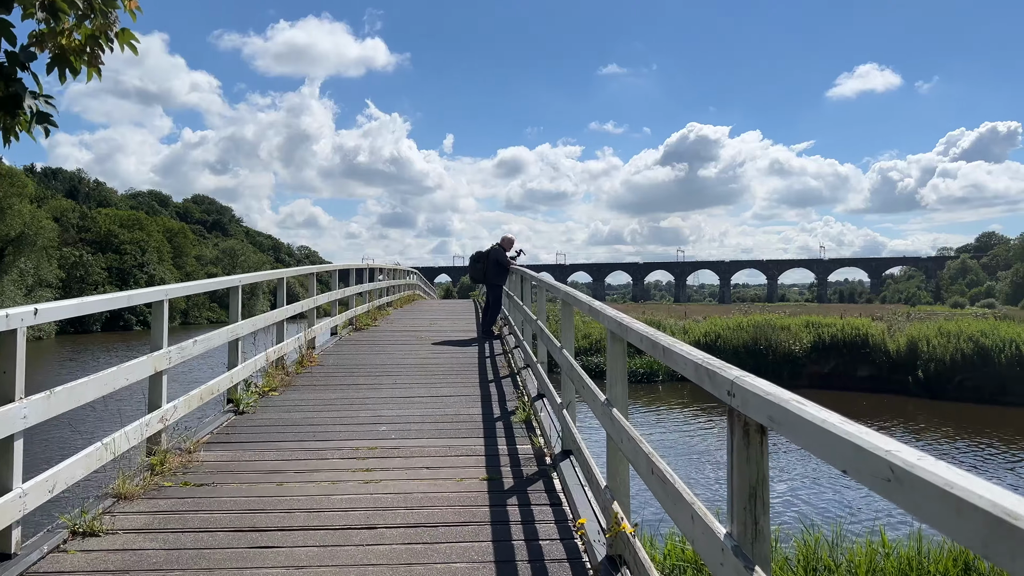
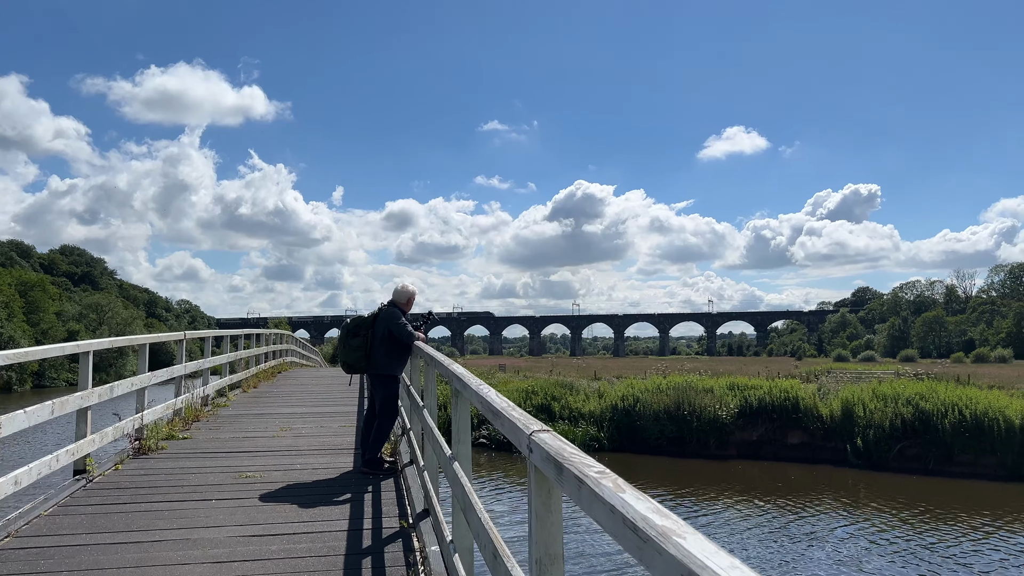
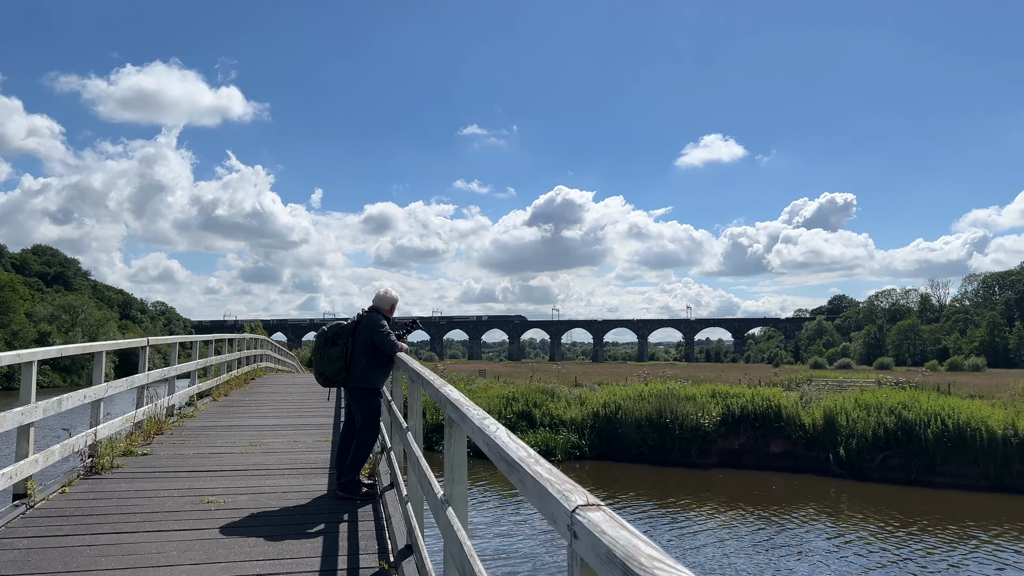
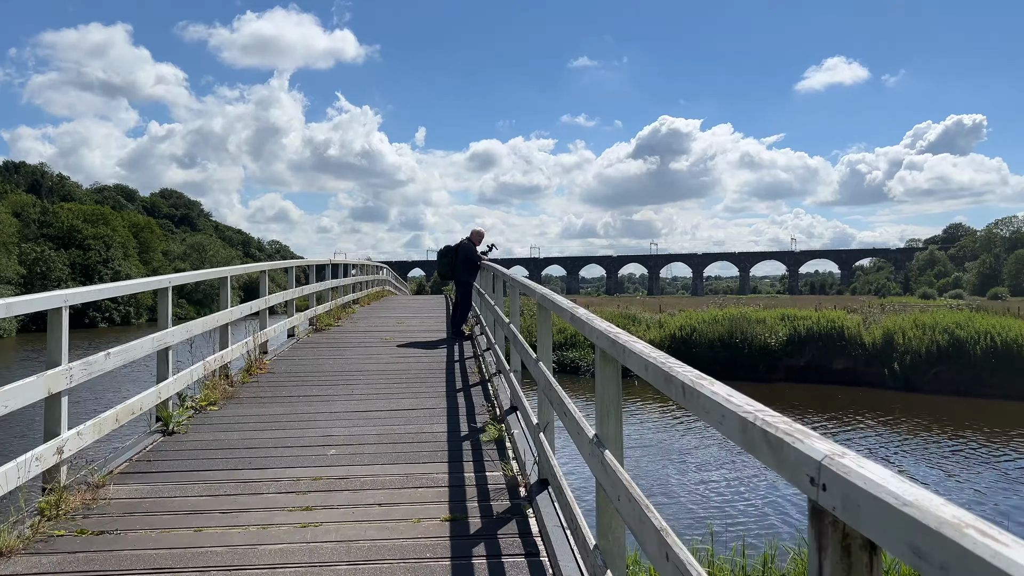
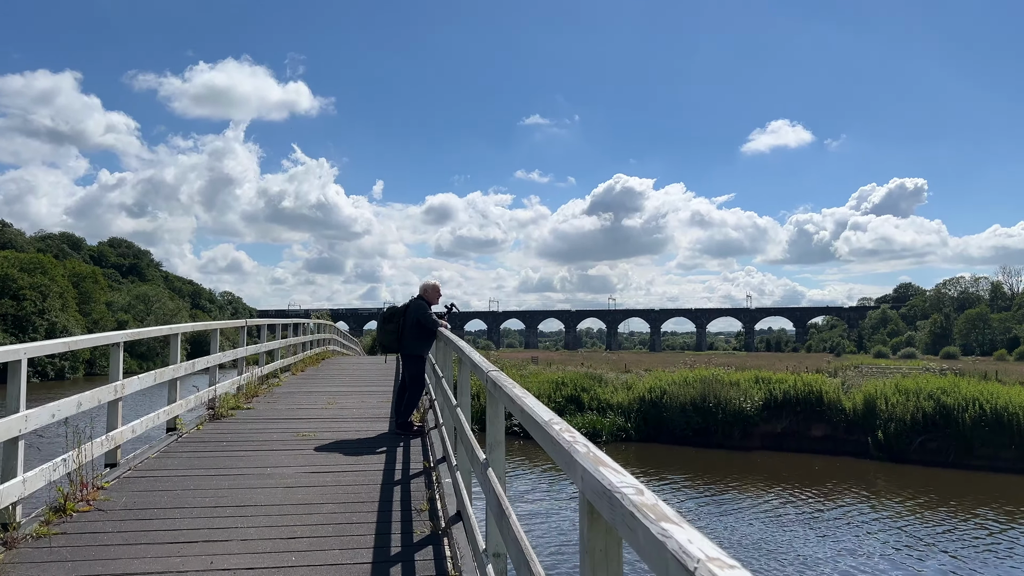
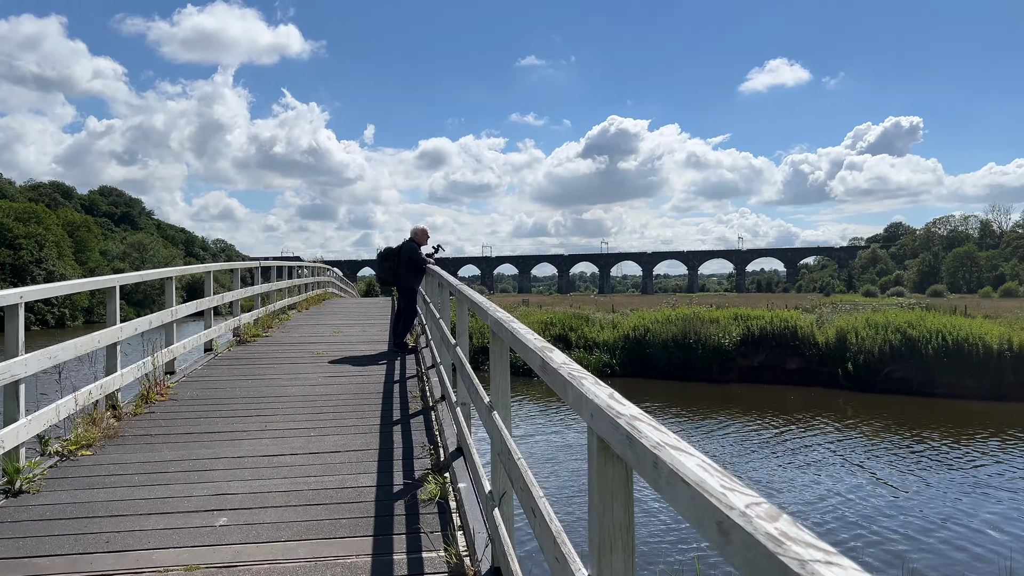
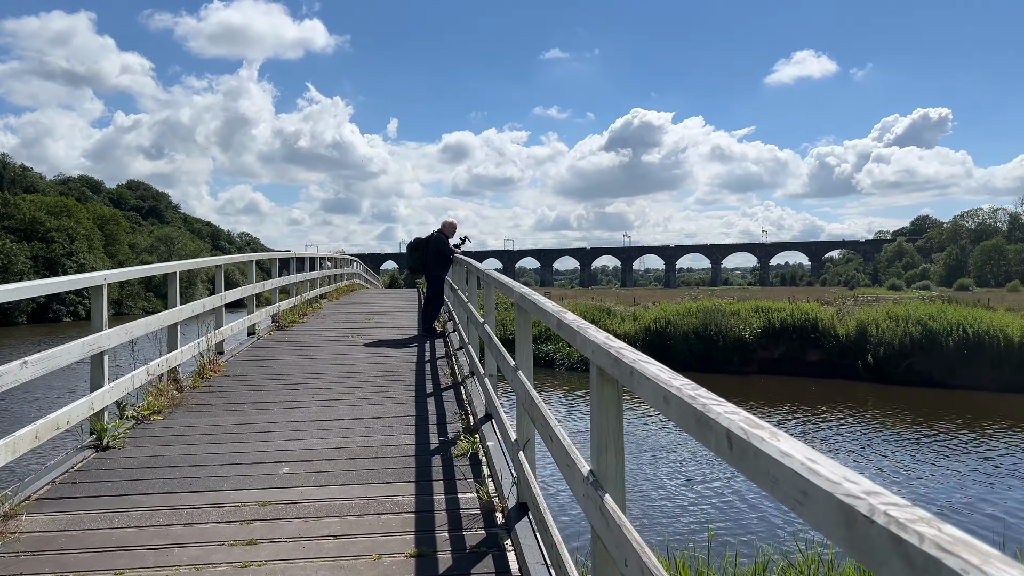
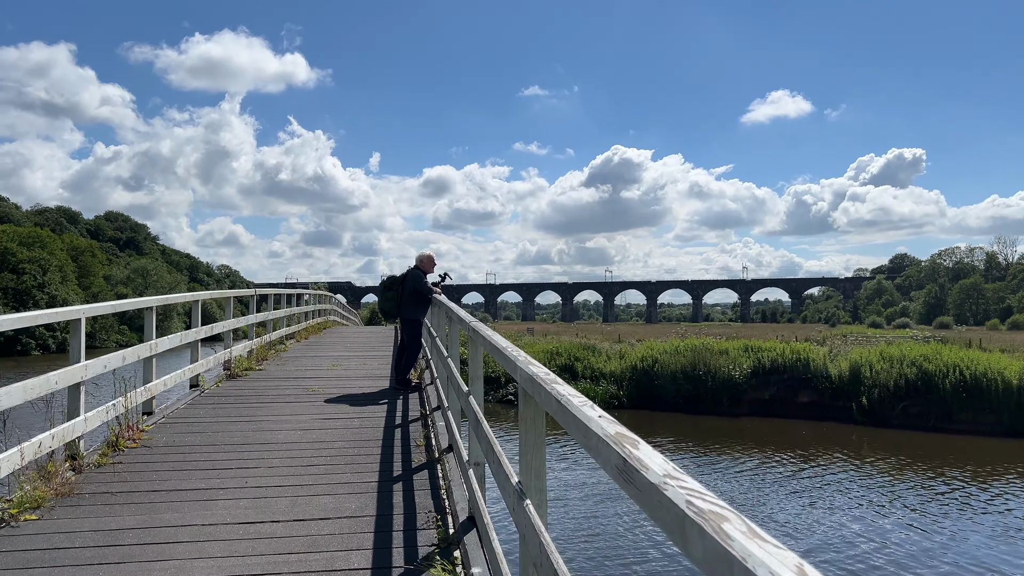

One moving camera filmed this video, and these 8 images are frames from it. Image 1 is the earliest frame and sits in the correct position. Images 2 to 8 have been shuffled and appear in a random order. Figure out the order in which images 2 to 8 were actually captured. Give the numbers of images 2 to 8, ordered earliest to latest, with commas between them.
4, 7, 6, 8, 5, 2, 3
